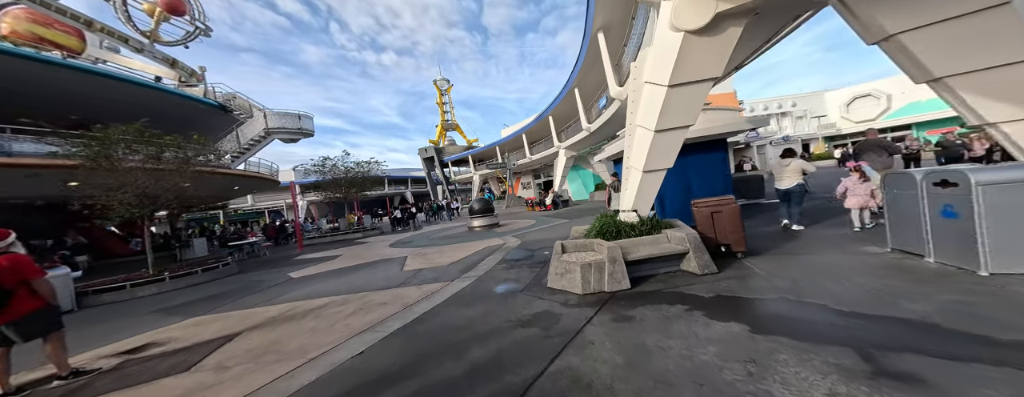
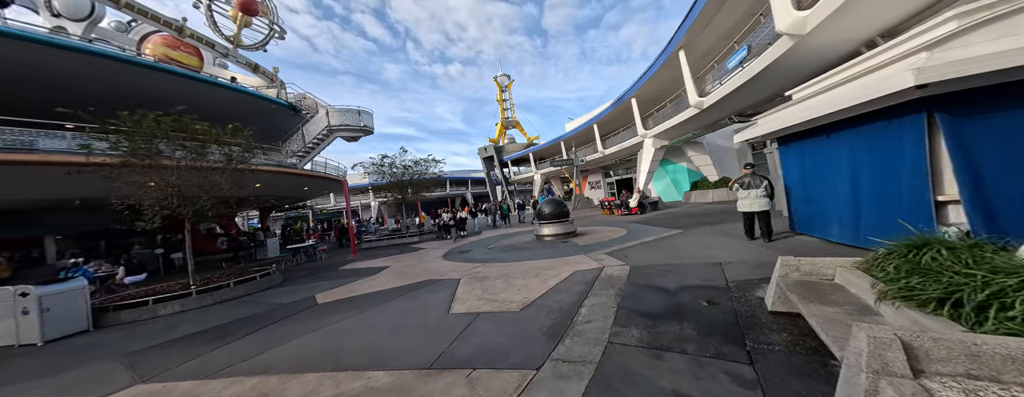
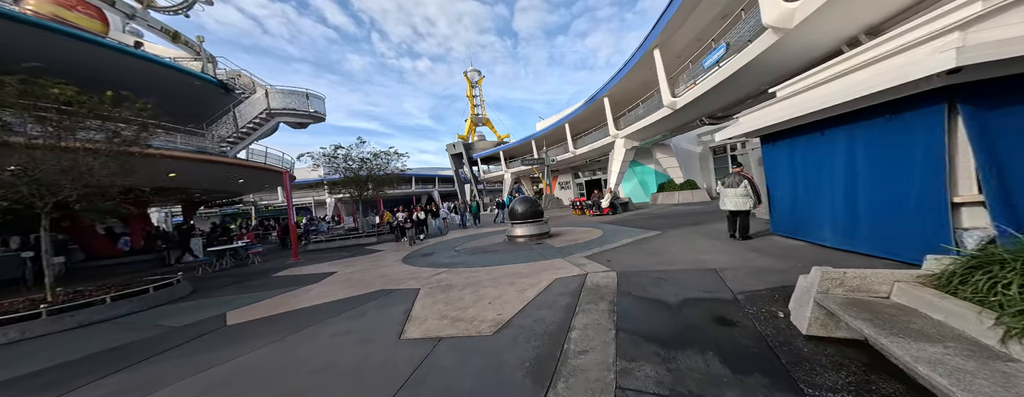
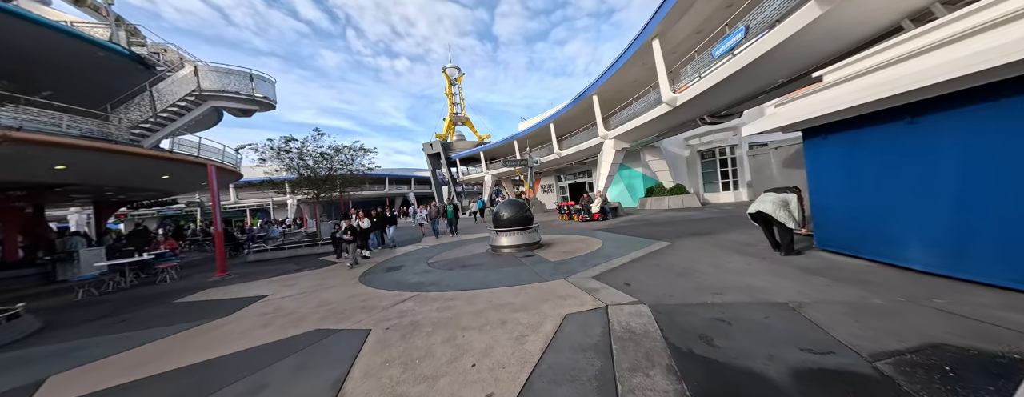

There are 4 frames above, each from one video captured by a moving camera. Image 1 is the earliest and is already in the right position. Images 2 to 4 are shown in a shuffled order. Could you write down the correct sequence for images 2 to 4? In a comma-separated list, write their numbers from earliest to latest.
2, 3, 4
